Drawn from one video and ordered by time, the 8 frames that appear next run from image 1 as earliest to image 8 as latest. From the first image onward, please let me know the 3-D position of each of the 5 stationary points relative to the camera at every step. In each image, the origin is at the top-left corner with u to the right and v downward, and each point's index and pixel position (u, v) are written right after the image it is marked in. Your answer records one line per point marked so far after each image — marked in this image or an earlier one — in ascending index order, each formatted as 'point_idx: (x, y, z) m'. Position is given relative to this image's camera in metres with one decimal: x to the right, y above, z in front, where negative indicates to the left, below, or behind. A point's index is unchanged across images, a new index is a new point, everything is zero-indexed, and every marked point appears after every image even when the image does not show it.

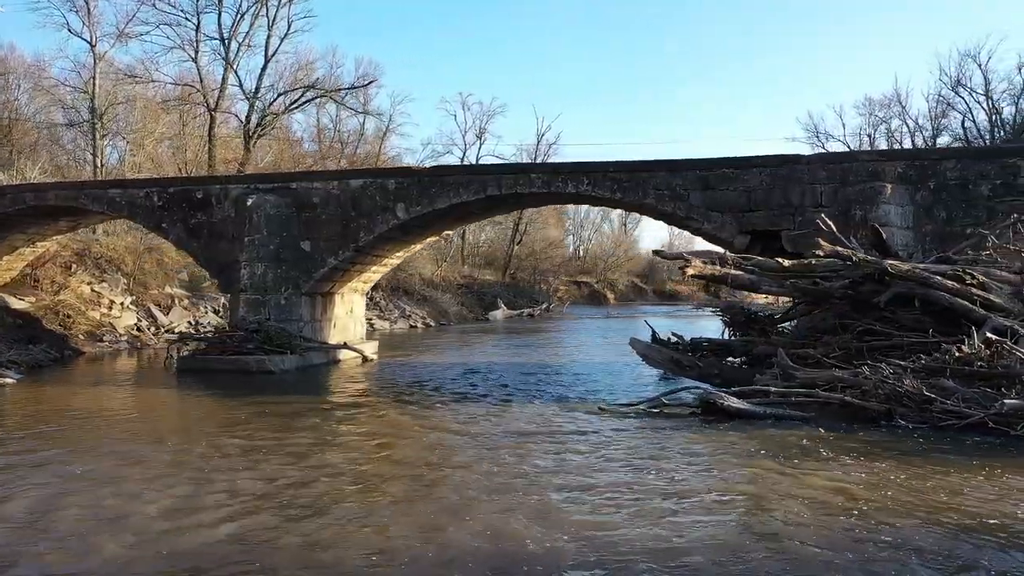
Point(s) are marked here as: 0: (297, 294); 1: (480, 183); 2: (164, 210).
0: (-3.0, -0.1, +11.4) m
1: (-0.4, +1.4, +10.7) m
2: (-5.0, +1.1, +11.8) m
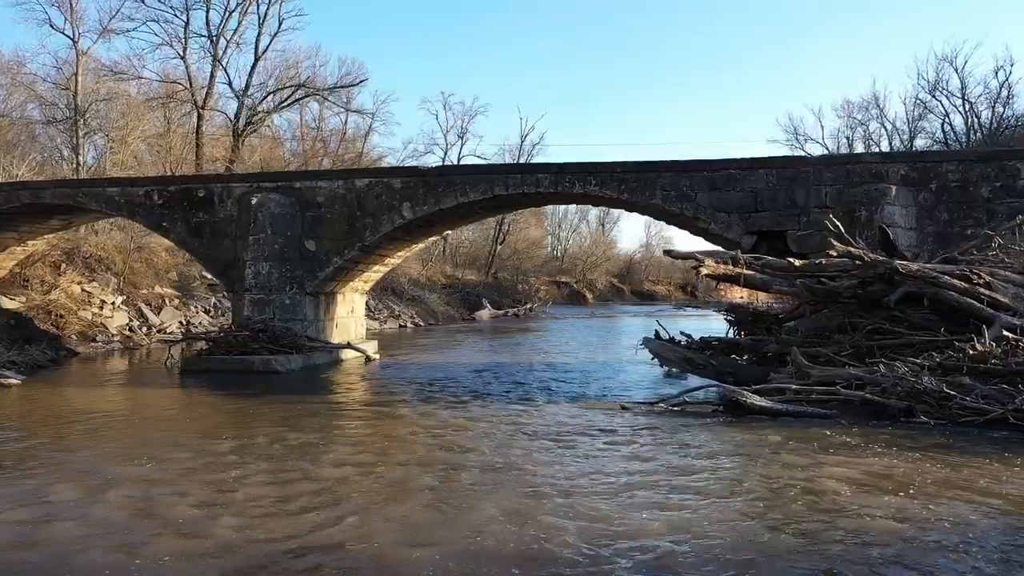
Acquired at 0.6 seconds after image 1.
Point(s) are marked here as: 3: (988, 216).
0: (-2.9, -0.1, +11.3) m
1: (-0.3, +1.4, +10.7) m
2: (-5.0, +1.1, +11.7) m
3: (+5.6, +0.8, +9.7) m
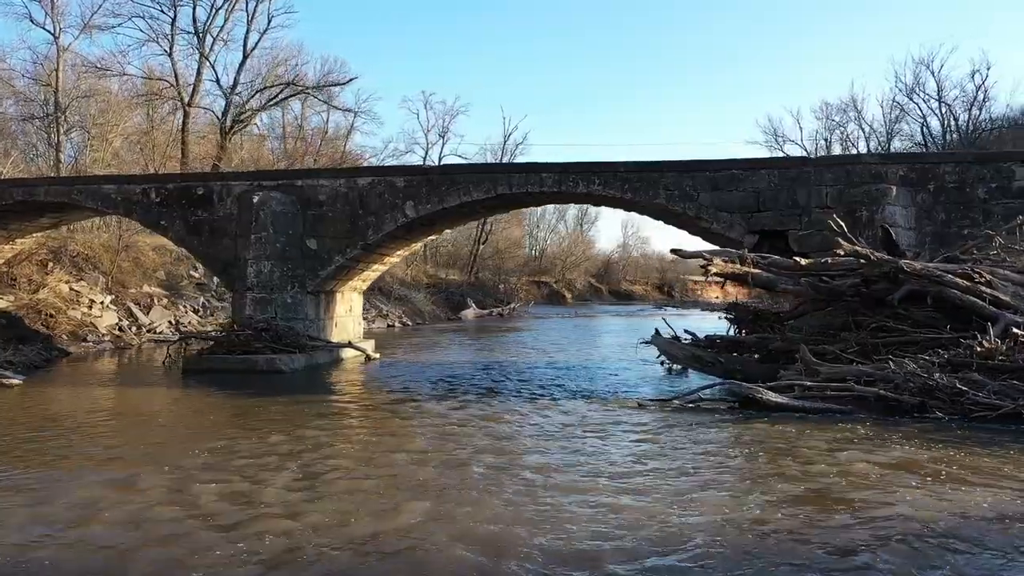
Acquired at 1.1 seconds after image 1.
0: (-2.9, -0.1, +11.2) m
1: (-0.3, +1.4, +10.7) m
2: (-4.9, +1.1, +11.6) m
3: (+5.7, +0.9, +9.9) m
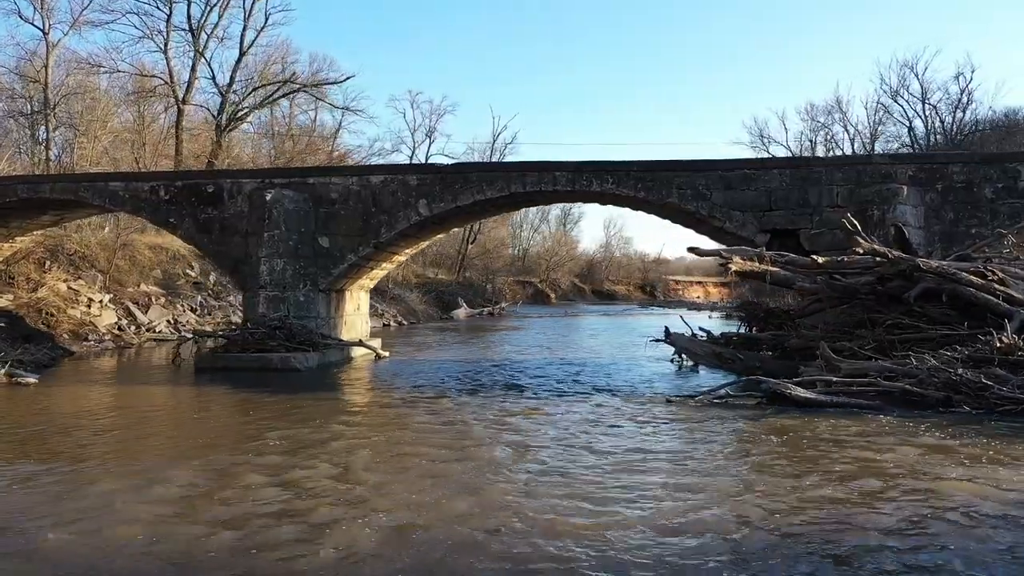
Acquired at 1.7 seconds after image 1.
0: (-2.7, 0.0, +11.2) m
1: (-0.1, +1.4, +10.8) m
2: (-4.8, +1.2, +11.5) m
3: (+5.9, +0.9, +10.1) m
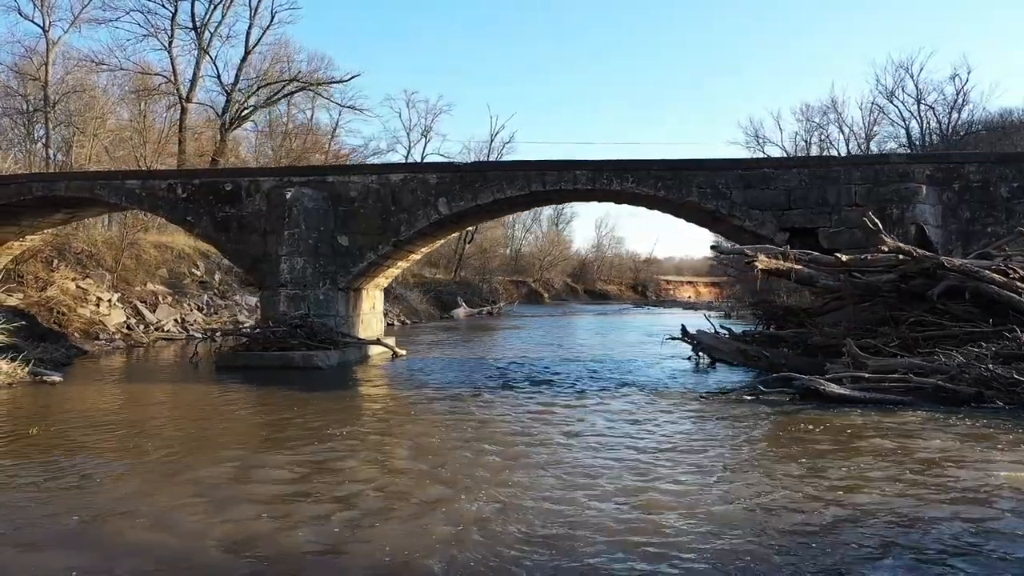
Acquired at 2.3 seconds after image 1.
0: (-2.4, 0.0, +11.2) m
1: (+0.2, +1.4, +10.8) m
2: (-4.5, +1.2, +11.5) m
3: (+6.2, +0.9, +10.2) m
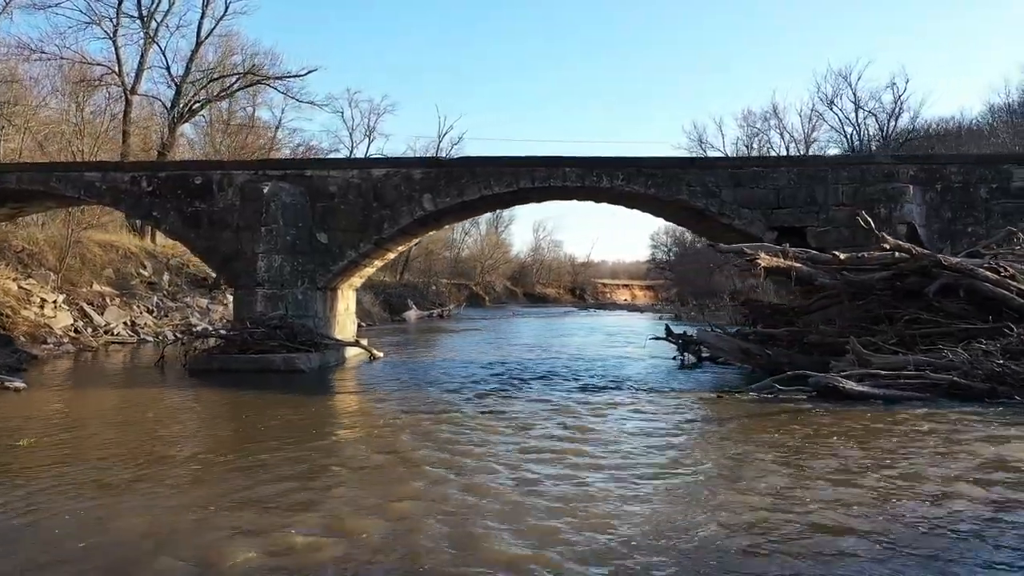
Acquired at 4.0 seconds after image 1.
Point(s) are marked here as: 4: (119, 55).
0: (-2.6, 0.0, +10.7) m
1: (0.0, +1.4, +10.5) m
2: (-4.7, +1.2, +10.8) m
3: (+6.0, +0.9, +10.4) m
4: (-9.6, +5.7, +19.9) m
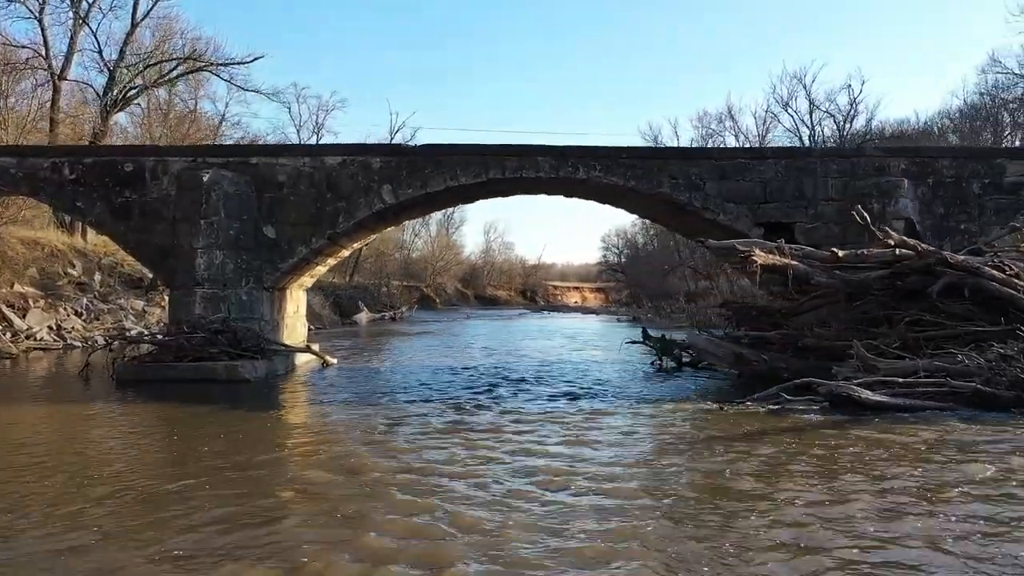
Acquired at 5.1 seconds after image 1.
0: (-3.0, 0.0, +9.7) m
1: (-0.4, +1.4, +9.7) m
2: (-5.1, +1.2, +9.6) m
3: (+5.7, +0.9, +9.9) m
4: (-10.5, +5.6, +18.4) m
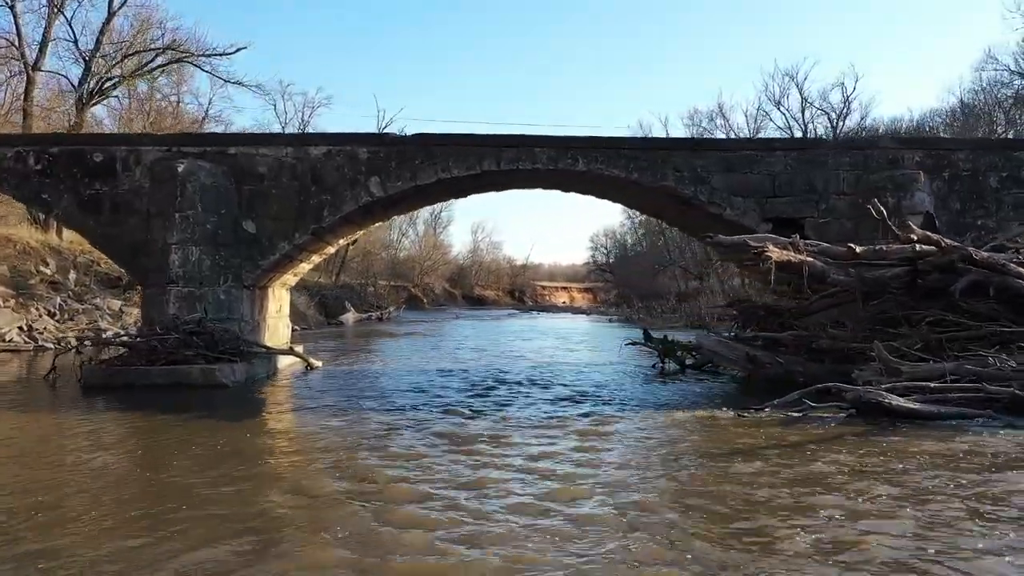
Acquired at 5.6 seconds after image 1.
0: (-3.1, 0.0, +9.1) m
1: (-0.4, +1.5, +9.1) m
2: (-5.2, +1.2, +9.0) m
3: (+5.6, +0.9, +9.5) m
4: (-10.7, +5.7, +17.7) m
